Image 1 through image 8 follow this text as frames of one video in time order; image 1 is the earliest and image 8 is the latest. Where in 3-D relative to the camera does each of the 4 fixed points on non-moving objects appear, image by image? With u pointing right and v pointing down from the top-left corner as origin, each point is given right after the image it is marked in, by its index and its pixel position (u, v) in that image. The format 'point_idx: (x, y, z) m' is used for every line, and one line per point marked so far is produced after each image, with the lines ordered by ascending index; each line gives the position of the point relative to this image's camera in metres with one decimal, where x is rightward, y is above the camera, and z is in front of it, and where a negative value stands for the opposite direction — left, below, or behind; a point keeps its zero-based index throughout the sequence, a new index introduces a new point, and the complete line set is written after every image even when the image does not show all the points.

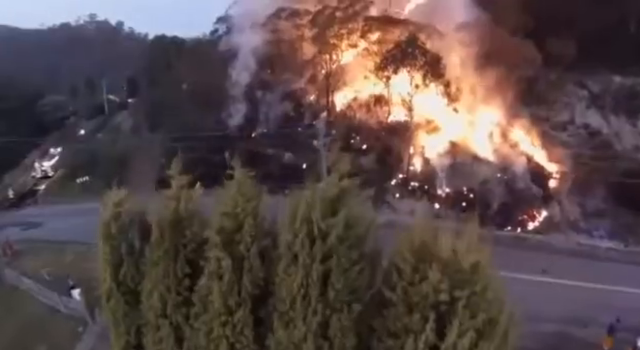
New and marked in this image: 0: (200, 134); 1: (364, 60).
0: (-4.7, +1.5, +17.5) m
1: (+1.5, +4.0, +16.0) m
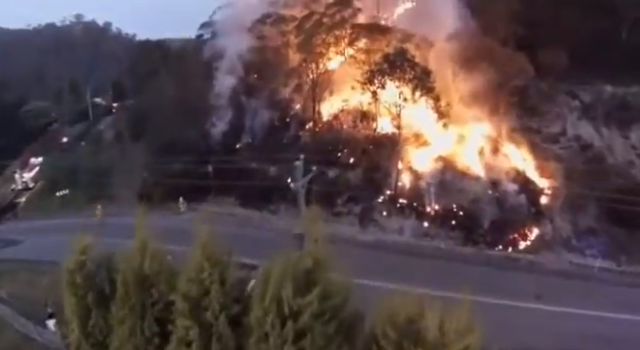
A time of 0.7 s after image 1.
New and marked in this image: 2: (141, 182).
0: (-5.1, +1.0, +17.0) m
1: (+1.1, +3.6, +15.6) m
2: (-6.2, -0.3, +16.2) m
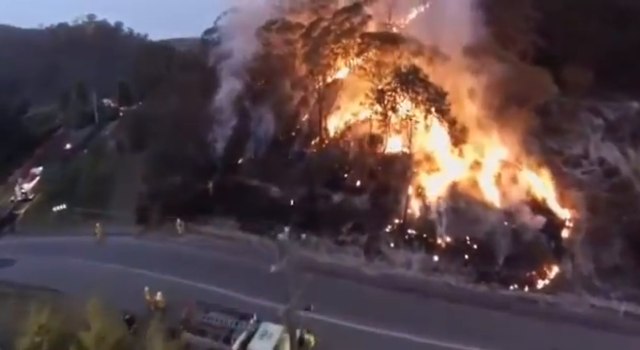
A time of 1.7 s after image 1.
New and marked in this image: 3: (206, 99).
0: (-4.9, +0.5, +16.4) m
1: (+1.3, +3.0, +14.8) m
2: (-6.0, -0.8, +15.6) m
3: (-4.6, +3.0, +18.6) m
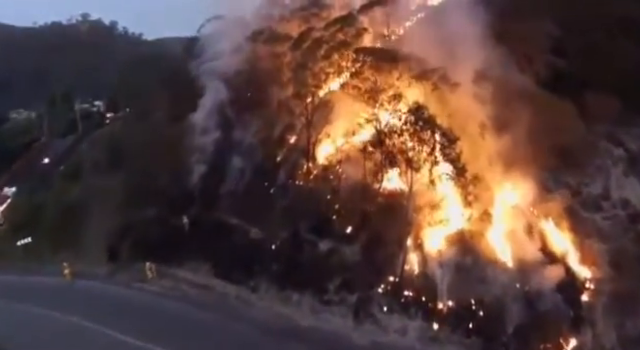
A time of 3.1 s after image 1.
0: (-5.2, -0.4, +15.0) m
1: (+1.0, +2.0, +13.3) m
2: (-6.3, -1.8, +14.3) m
3: (-4.9, +2.1, +17.2) m
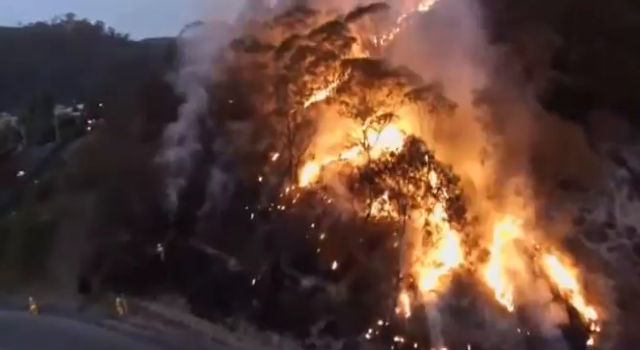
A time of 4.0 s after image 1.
0: (-5.6, -1.1, +14.0) m
1: (+0.6, +1.4, +12.5) m
2: (-6.7, -2.5, +13.3) m
3: (-5.3, +1.4, +16.2) m
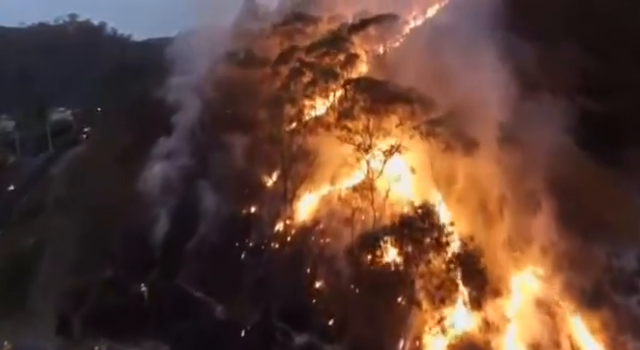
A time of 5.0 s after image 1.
0: (-5.7, -1.9, +13.1) m
1: (+0.5, +0.5, +11.4) m
2: (-6.8, -3.2, +12.4) m
3: (-5.3, +0.7, +15.3) m
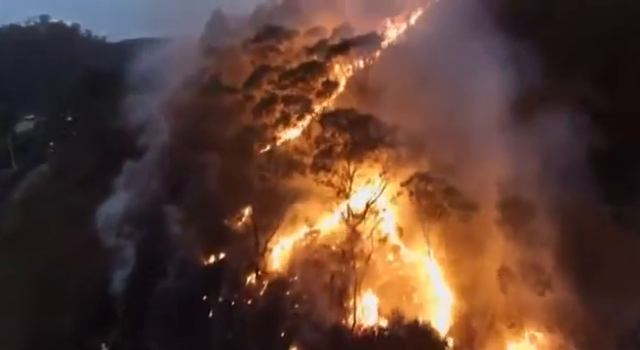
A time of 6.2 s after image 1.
0: (-6.2, -2.9, +11.9) m
1: (0.0, -0.4, +10.4) m
2: (-7.3, -4.3, +11.2) m
3: (-6.0, -0.4, +14.1) m
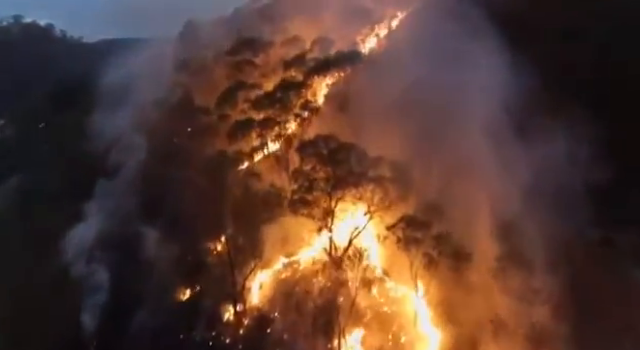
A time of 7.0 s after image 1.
0: (-6.6, -3.6, +11.2) m
1: (-0.4, -1.1, +9.8) m
2: (-7.6, -5.1, +10.5) m
3: (-6.5, -1.0, +13.3) m
